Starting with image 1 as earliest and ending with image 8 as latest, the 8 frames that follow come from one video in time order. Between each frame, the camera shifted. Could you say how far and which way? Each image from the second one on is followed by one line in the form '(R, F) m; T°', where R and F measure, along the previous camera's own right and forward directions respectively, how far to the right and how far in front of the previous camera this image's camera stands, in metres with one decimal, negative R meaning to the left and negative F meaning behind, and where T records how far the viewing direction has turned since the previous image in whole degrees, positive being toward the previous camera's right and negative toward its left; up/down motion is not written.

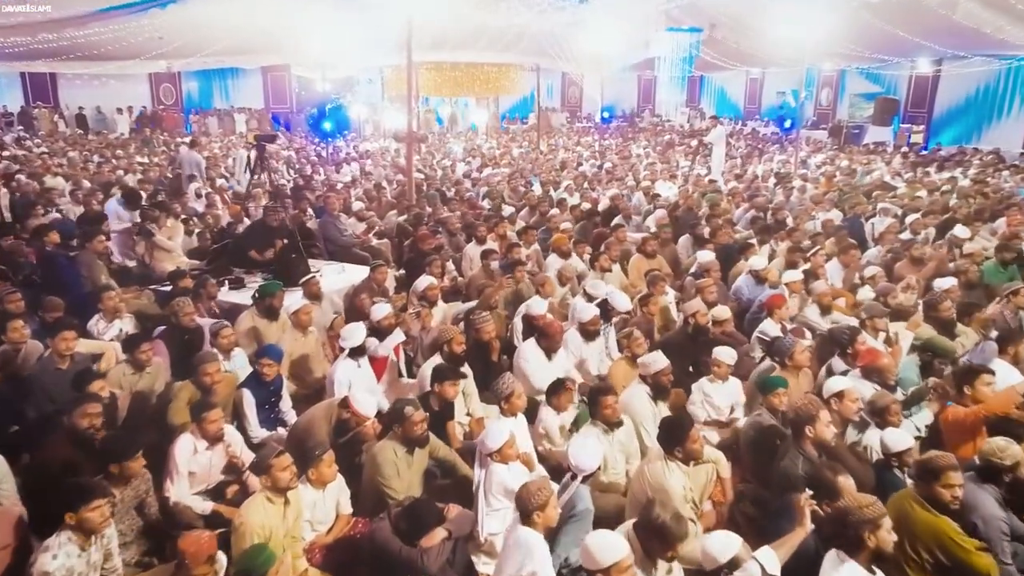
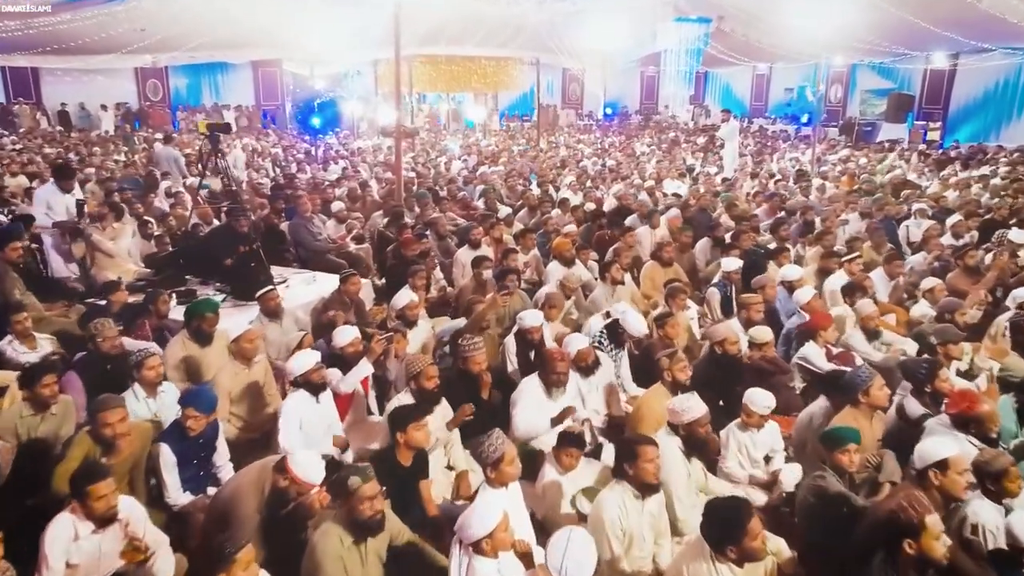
(0.0, +0.9) m; 0°
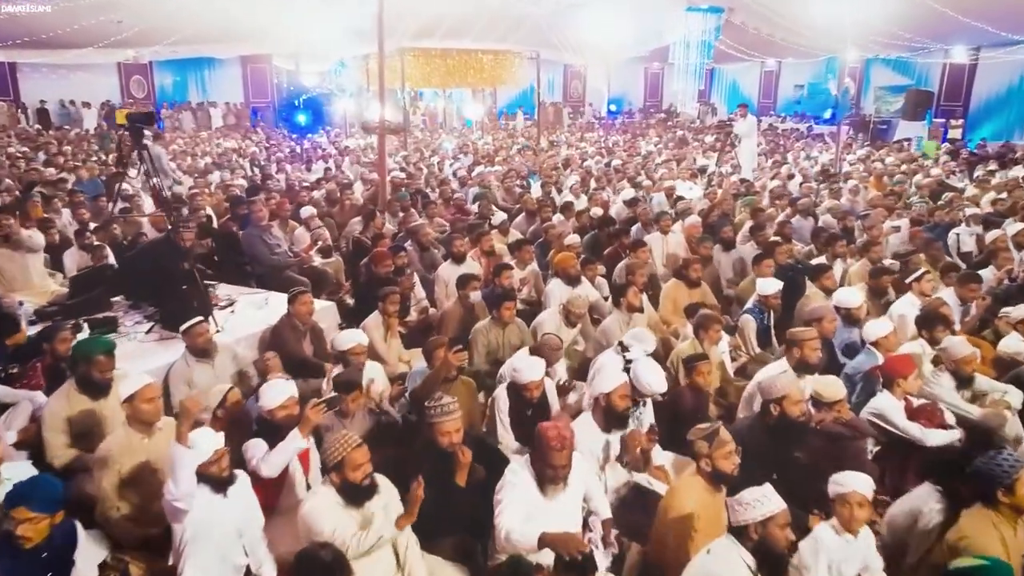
(+0.1, +1.0) m; 0°
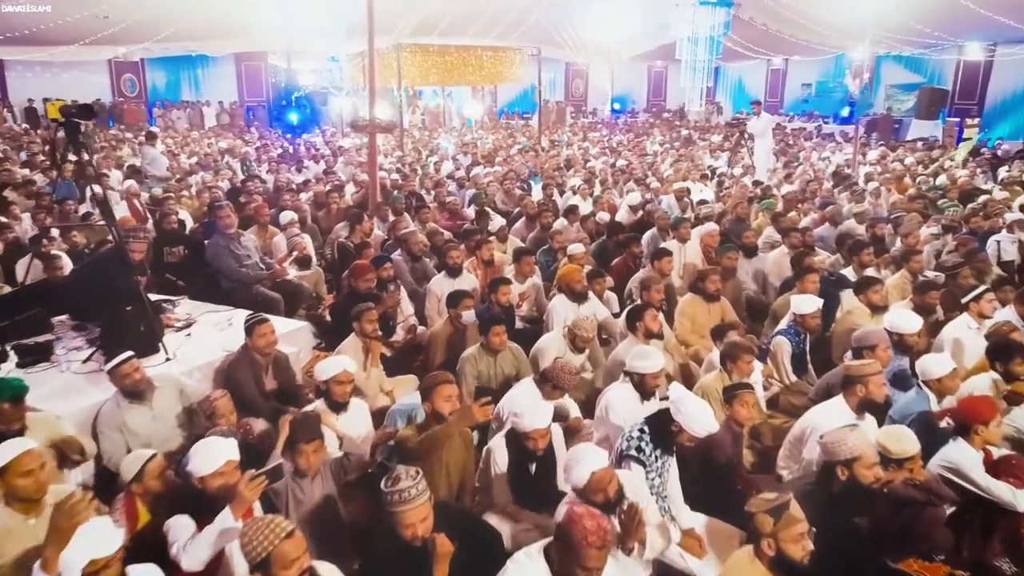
(0.0, +0.6) m; 0°
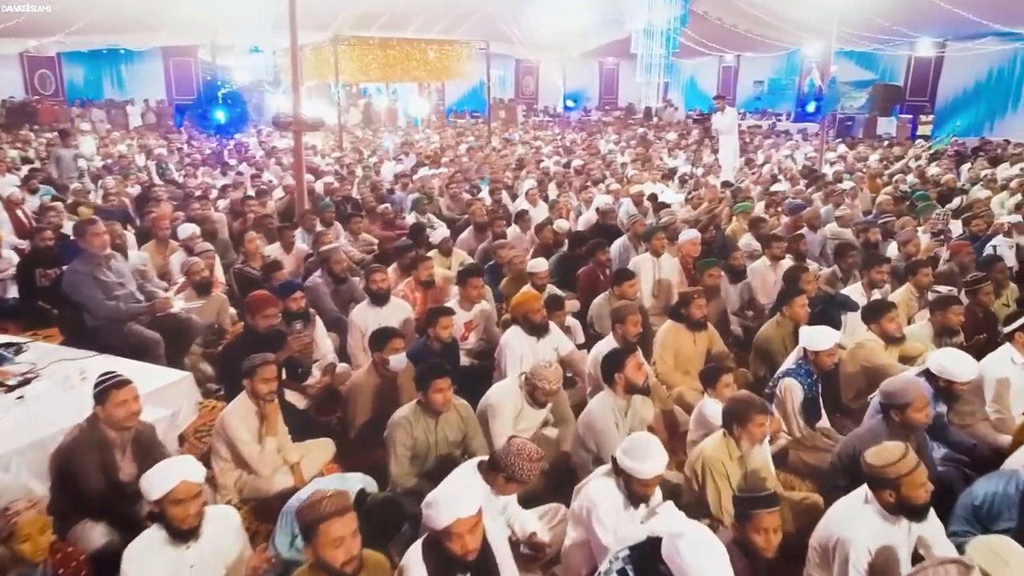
(+0.1, +0.9) m; +4°
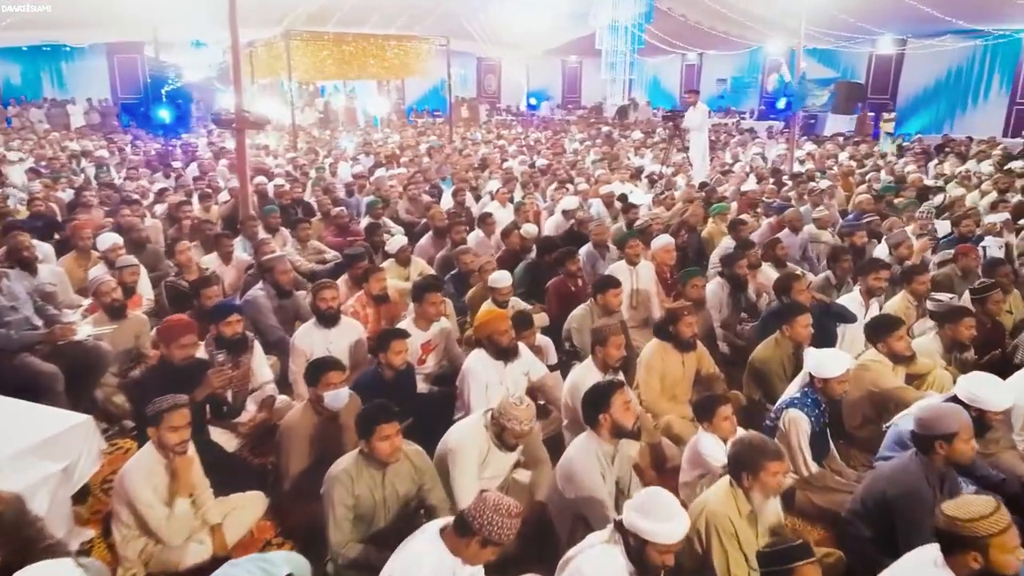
(0.0, +0.5) m; +3°
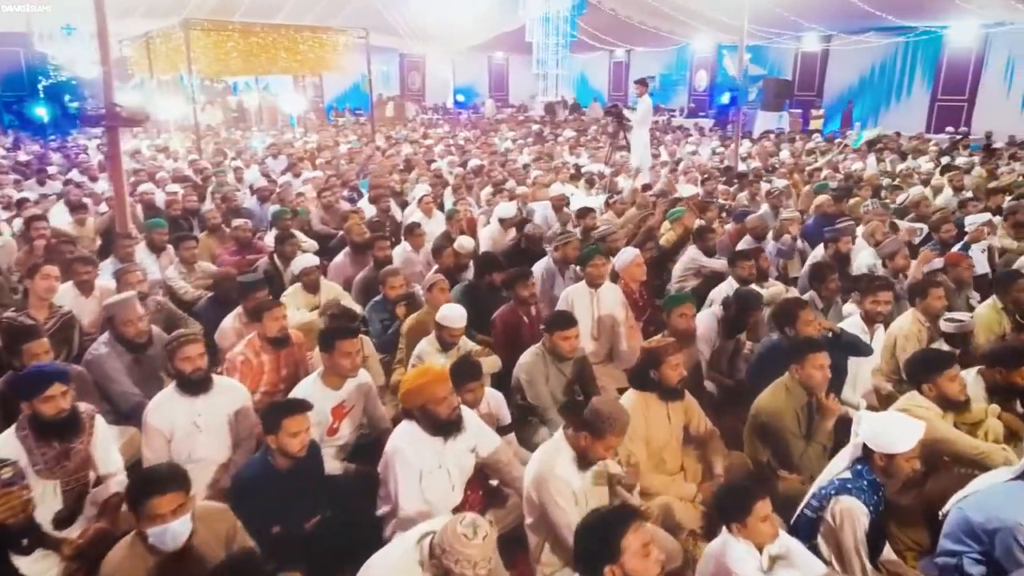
(0.0, +0.9) m; +6°
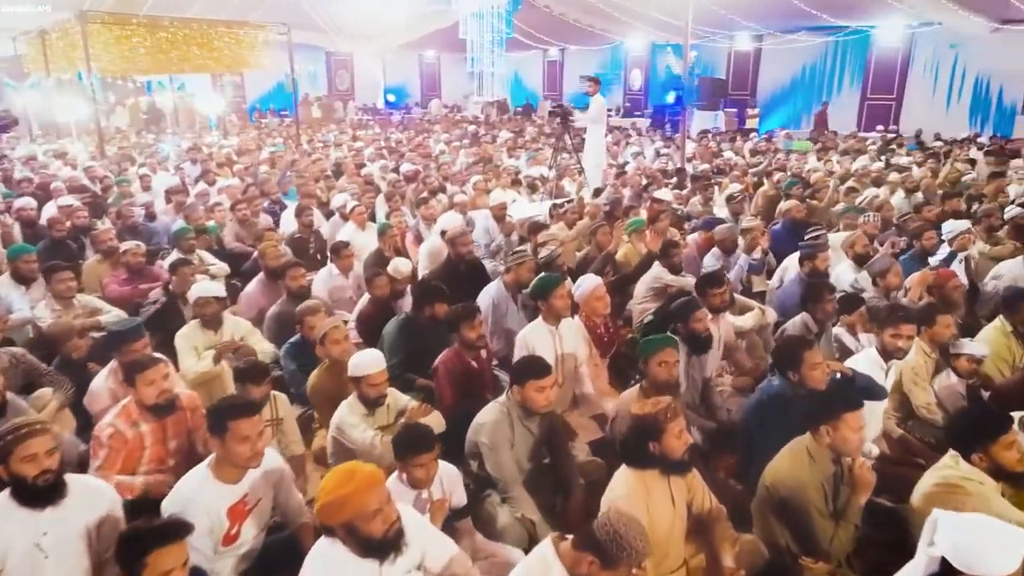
(0.0, +0.6) m; +5°
